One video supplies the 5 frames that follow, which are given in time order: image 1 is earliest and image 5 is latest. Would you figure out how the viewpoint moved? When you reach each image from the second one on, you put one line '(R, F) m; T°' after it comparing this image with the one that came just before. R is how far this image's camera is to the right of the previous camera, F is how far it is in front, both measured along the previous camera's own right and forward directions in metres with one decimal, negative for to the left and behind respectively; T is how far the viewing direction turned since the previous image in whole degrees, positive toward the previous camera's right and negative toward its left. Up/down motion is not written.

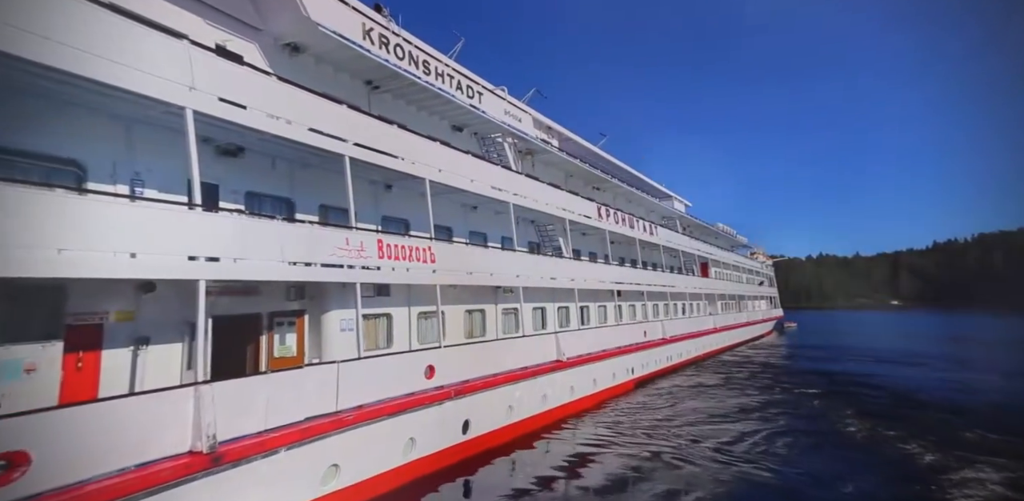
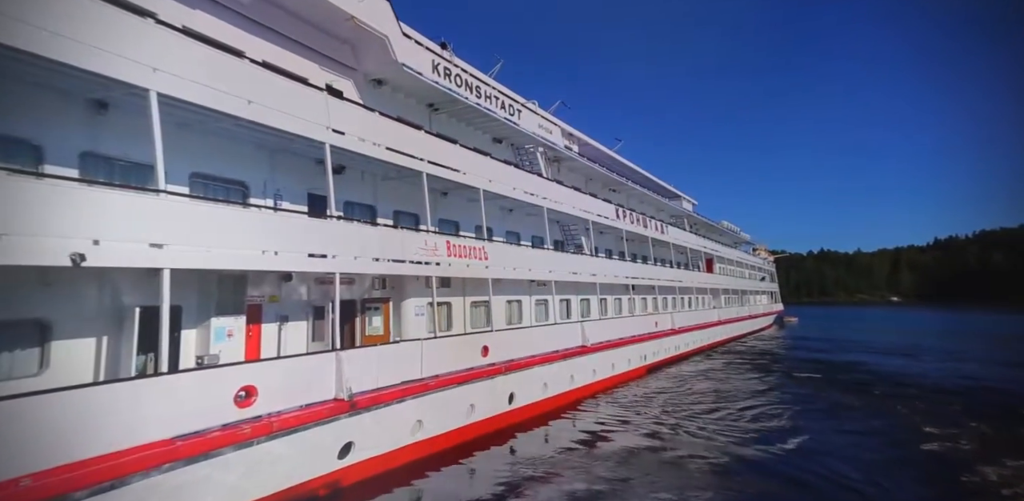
(-0.9, -1.8) m; 0°
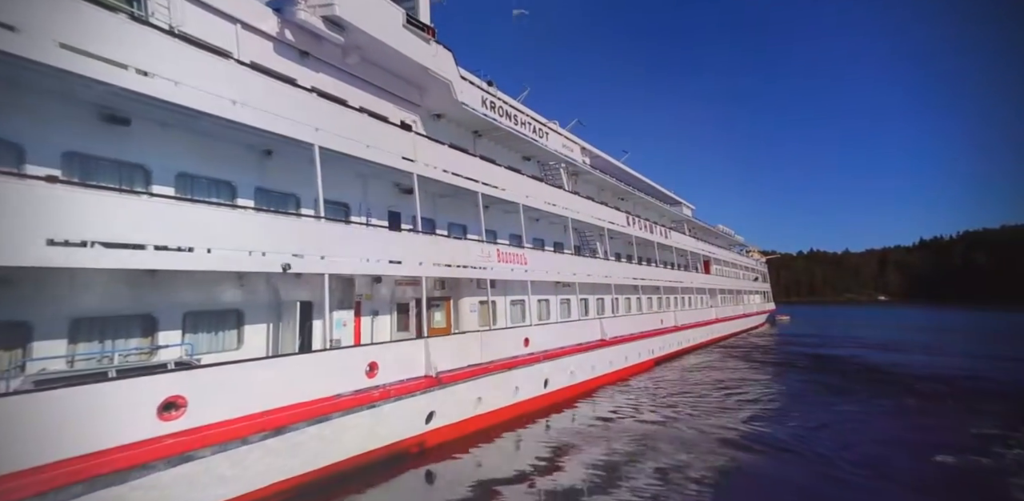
(-1.1, -2.0) m; 0°
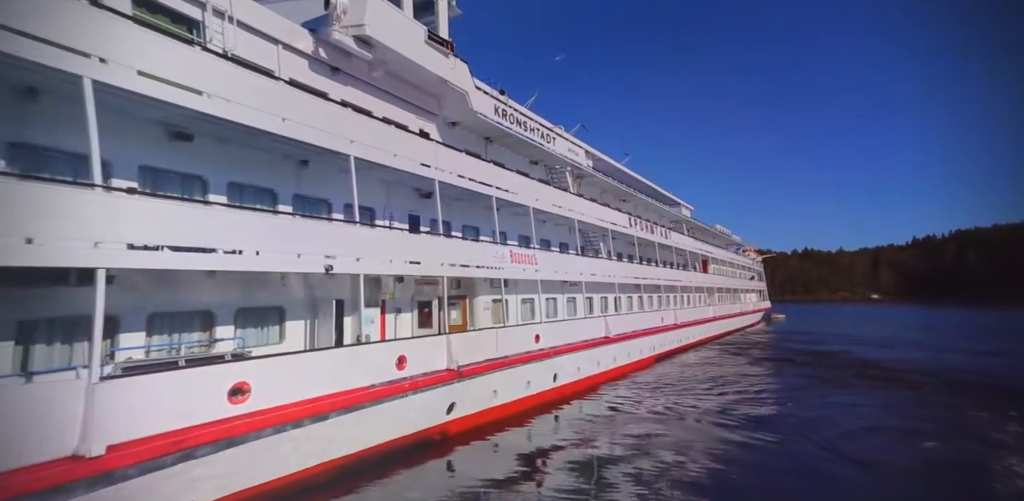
(-0.4, -0.7) m; 0°
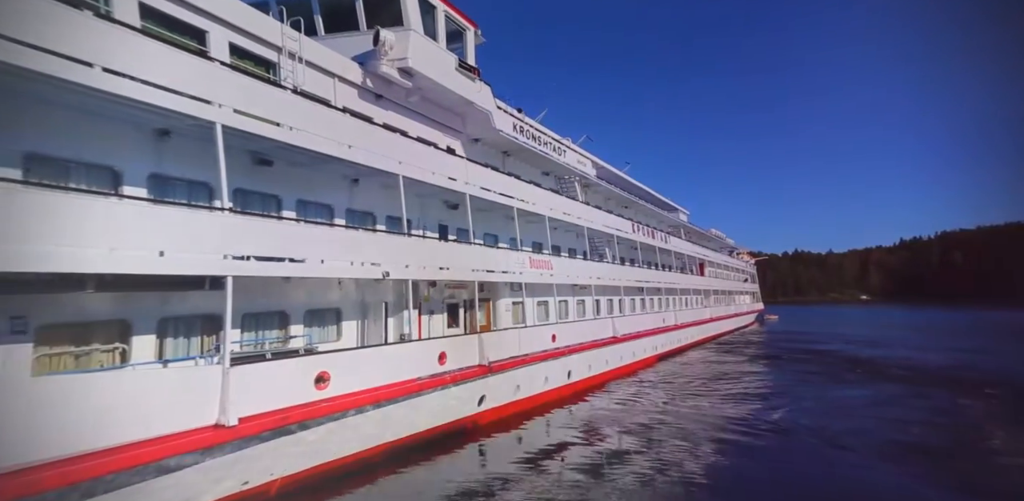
(-0.7, -1.1) m; 0°
